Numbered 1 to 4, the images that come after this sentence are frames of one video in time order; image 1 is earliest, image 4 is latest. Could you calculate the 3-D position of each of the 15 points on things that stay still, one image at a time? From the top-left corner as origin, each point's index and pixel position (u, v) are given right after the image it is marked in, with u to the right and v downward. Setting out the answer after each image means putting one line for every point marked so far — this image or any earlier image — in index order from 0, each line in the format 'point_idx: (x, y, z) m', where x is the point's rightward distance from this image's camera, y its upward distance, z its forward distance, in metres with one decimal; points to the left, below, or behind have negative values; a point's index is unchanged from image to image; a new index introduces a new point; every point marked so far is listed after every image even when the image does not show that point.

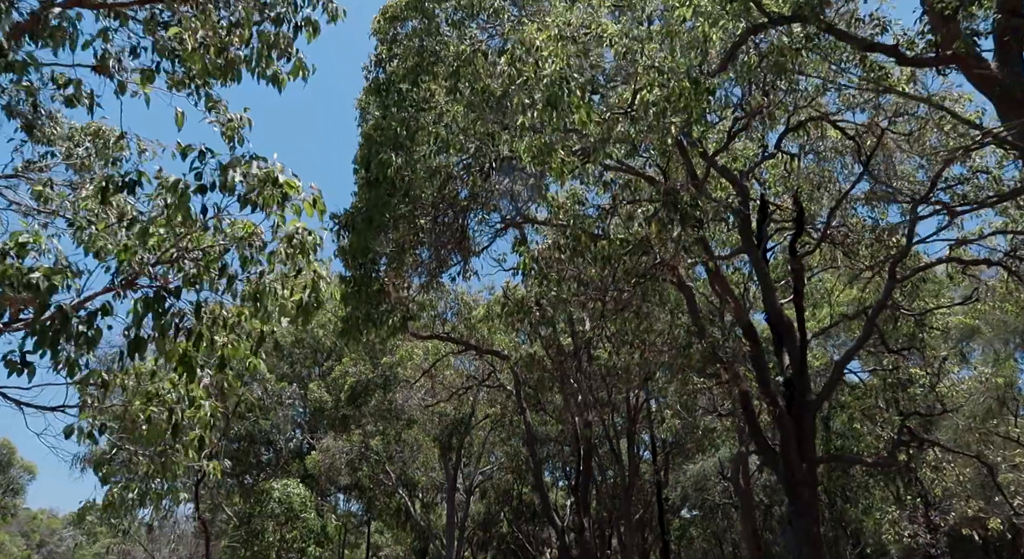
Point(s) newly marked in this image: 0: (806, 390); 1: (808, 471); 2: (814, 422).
0: (+3.7, -1.4, +10.1) m
1: (+3.6, -2.3, +9.7) m
2: (+3.7, -1.8, +10.0) m
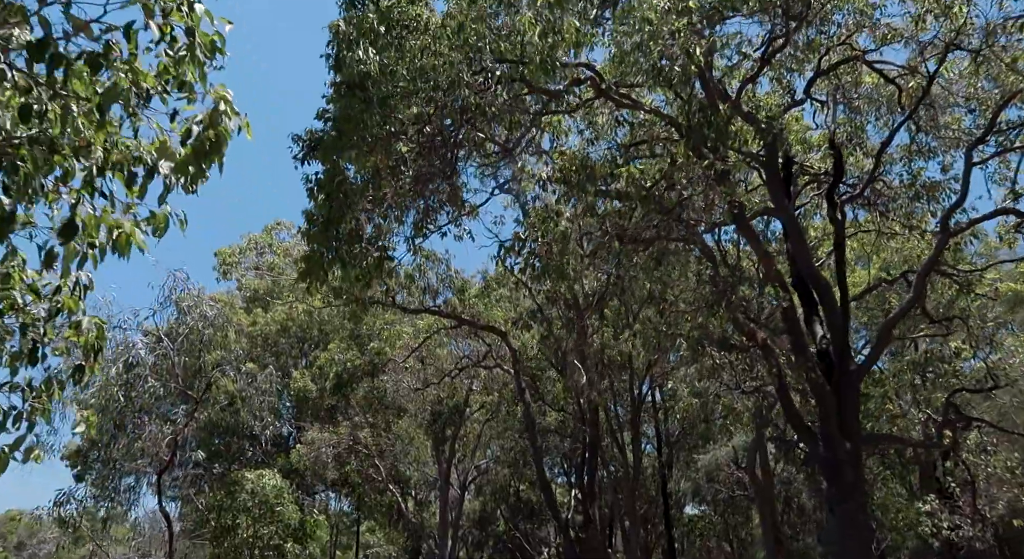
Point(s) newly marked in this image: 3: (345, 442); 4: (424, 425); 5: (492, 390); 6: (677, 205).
0: (+3.7, -0.9, +8.9) m
1: (+3.5, -1.8, +8.4) m
2: (+3.7, -1.3, +8.7) m
3: (-4.1, -4.0, +19.7) m
4: (-2.1, -3.5, +19.1) m
5: (-0.5, -2.5, +18.5) m
6: (+1.8, +0.8, +8.9) m
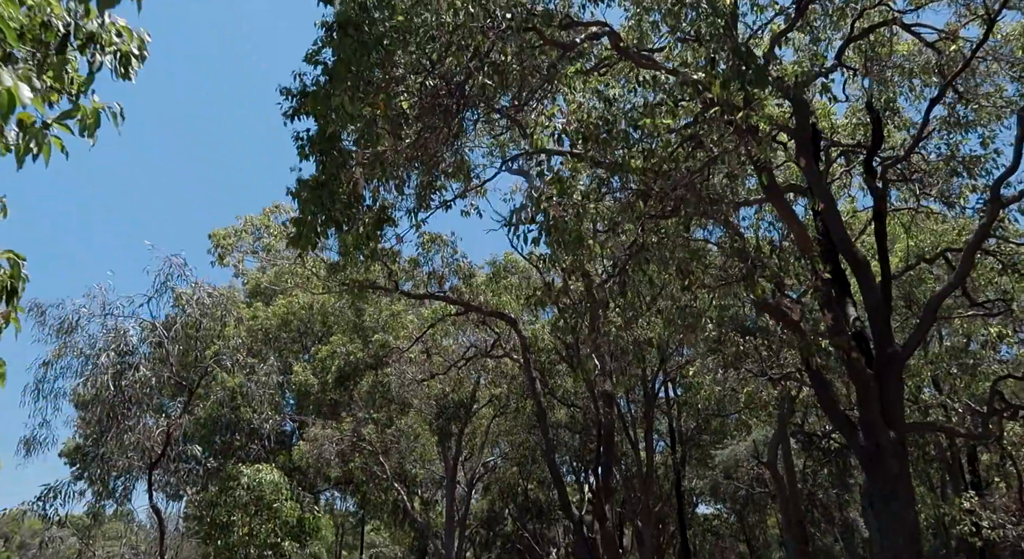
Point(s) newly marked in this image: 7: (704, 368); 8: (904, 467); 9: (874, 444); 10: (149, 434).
0: (+3.8, -0.6, +8.1) m
1: (+3.7, -1.5, +7.7) m
2: (+3.8, -1.0, +8.0) m
3: (-3.9, -3.7, +19.0) m
4: (-1.9, -3.2, +18.4) m
5: (-0.3, -2.3, +17.8) m
6: (+1.9, +1.1, +8.2) m
7: (+3.3, -1.5, +13.7) m
8: (+3.7, -1.8, +7.6) m
9: (+3.5, -1.6, +7.7) m
10: (-5.6, -2.4, +12.3) m
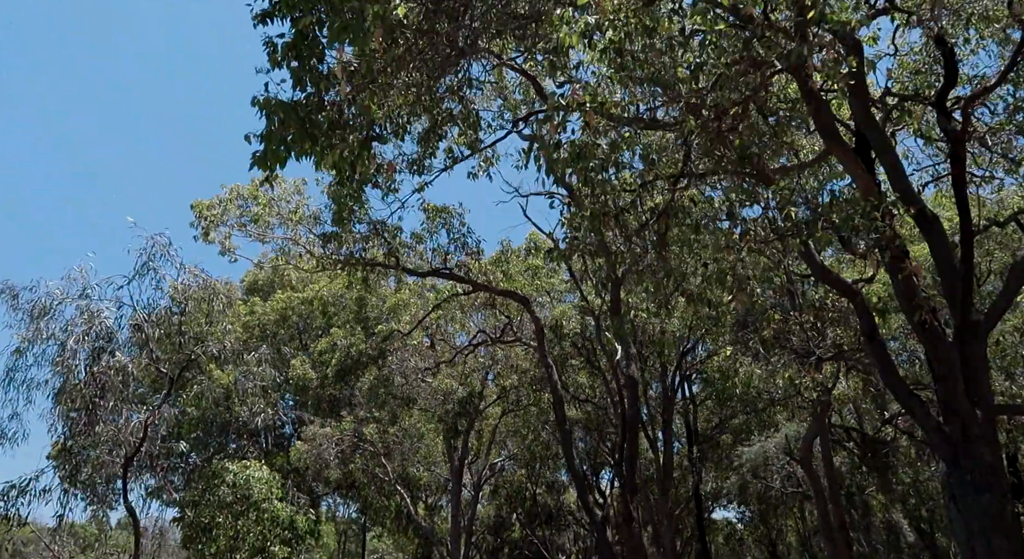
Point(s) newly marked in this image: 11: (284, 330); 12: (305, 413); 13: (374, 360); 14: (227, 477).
0: (+3.9, -0.2, +7.0) m
1: (+3.8, -1.1, +6.5) m
2: (+4.0, -0.6, +6.8) m
3: (-3.6, -3.5, +17.9) m
4: (-1.7, -3.0, +17.3) m
5: (0.0, -2.0, +16.7) m
6: (+2.1, +1.5, +7.0) m
7: (+3.4, -1.2, +12.5) m
8: (+3.9, -1.4, +6.5) m
9: (+3.6, -1.2, +6.6) m
10: (-5.4, -2.0, +11.2) m
11: (-5.6, -1.2, +19.8) m
12: (-4.8, -3.1, +18.6) m
13: (-2.9, -1.7, +16.8) m
14: (-4.3, -3.1, +12.4) m
